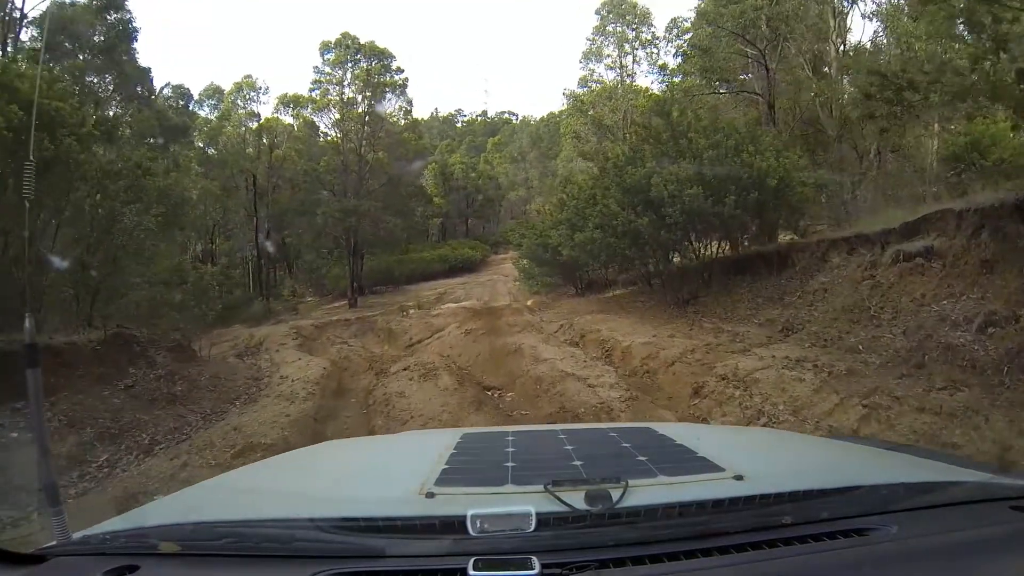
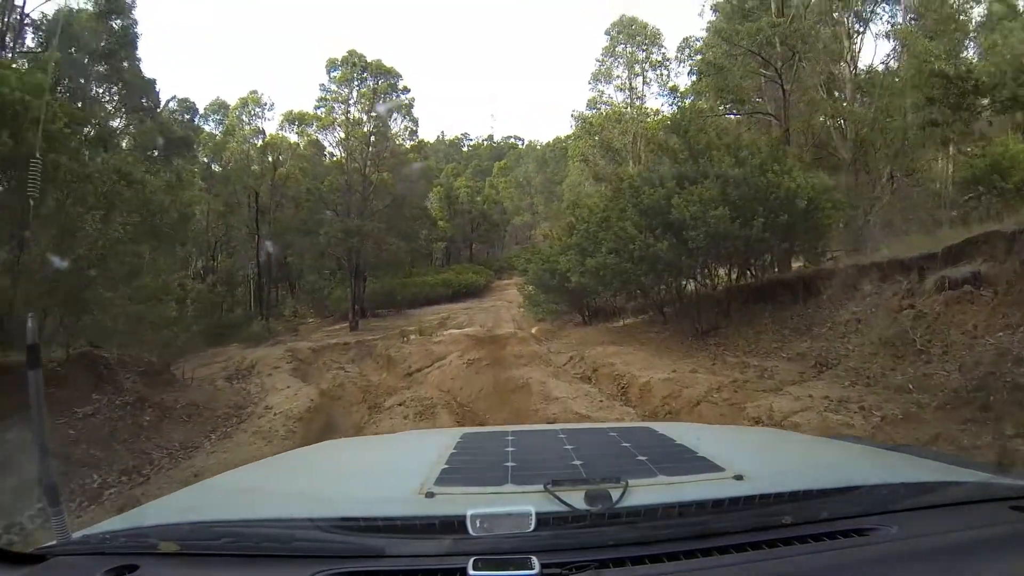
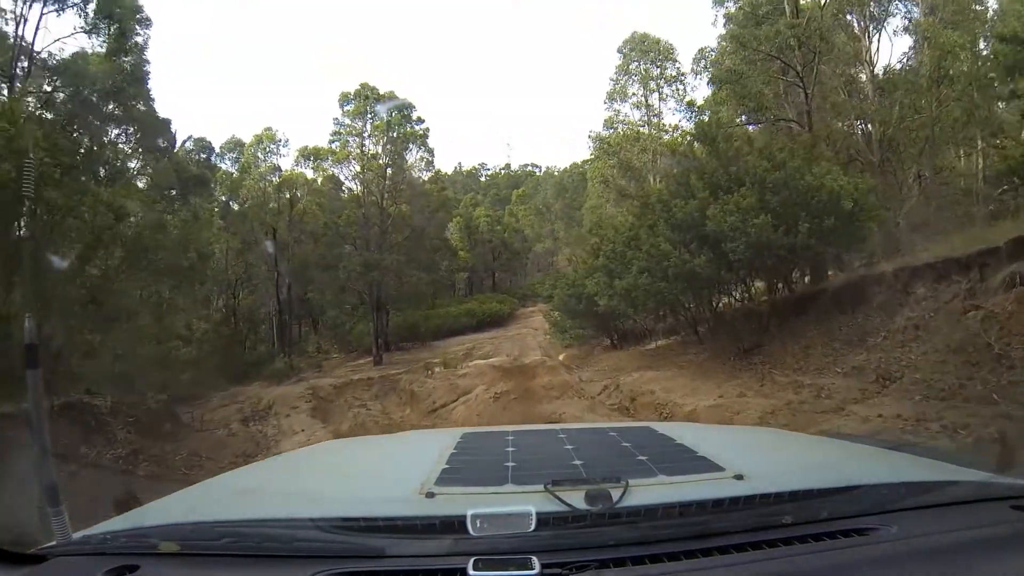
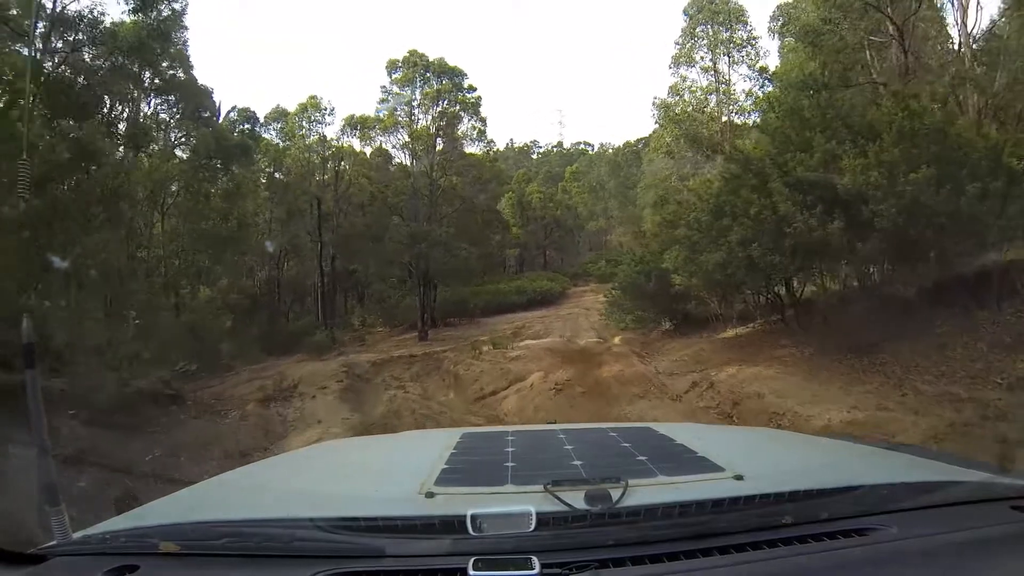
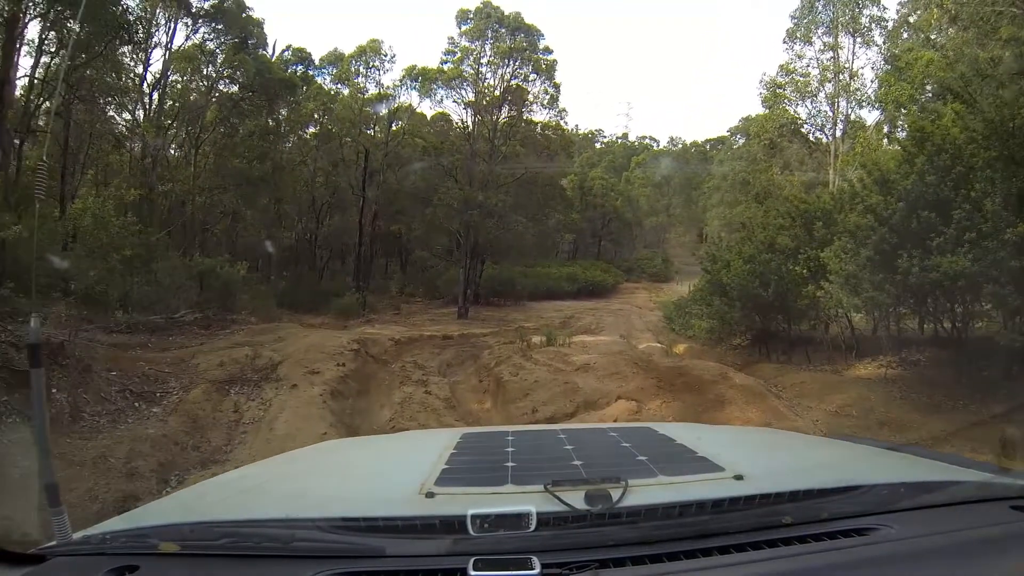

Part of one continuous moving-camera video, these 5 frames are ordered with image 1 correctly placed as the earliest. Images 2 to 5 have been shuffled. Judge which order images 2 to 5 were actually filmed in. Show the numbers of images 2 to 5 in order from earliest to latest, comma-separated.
2, 3, 4, 5
